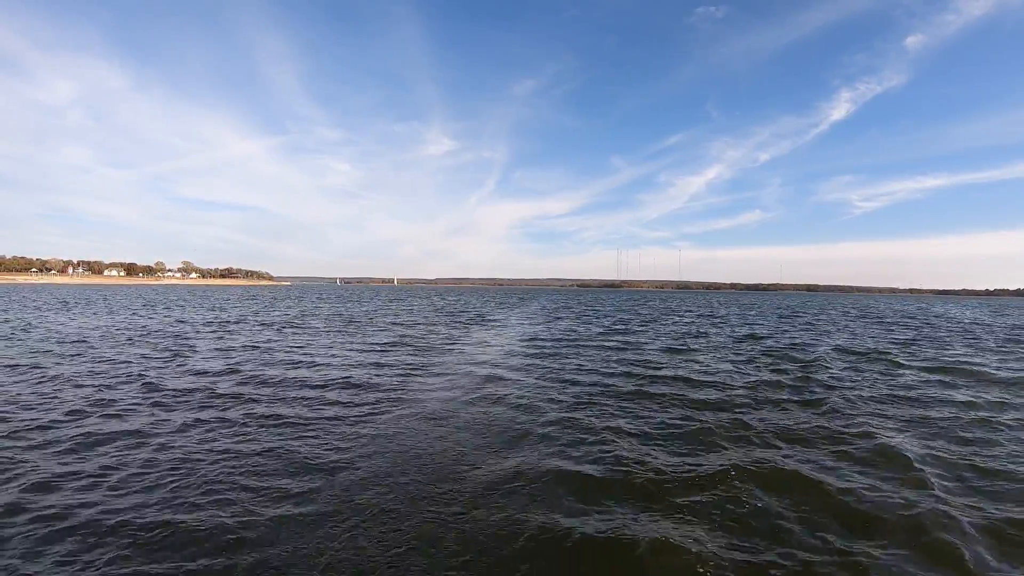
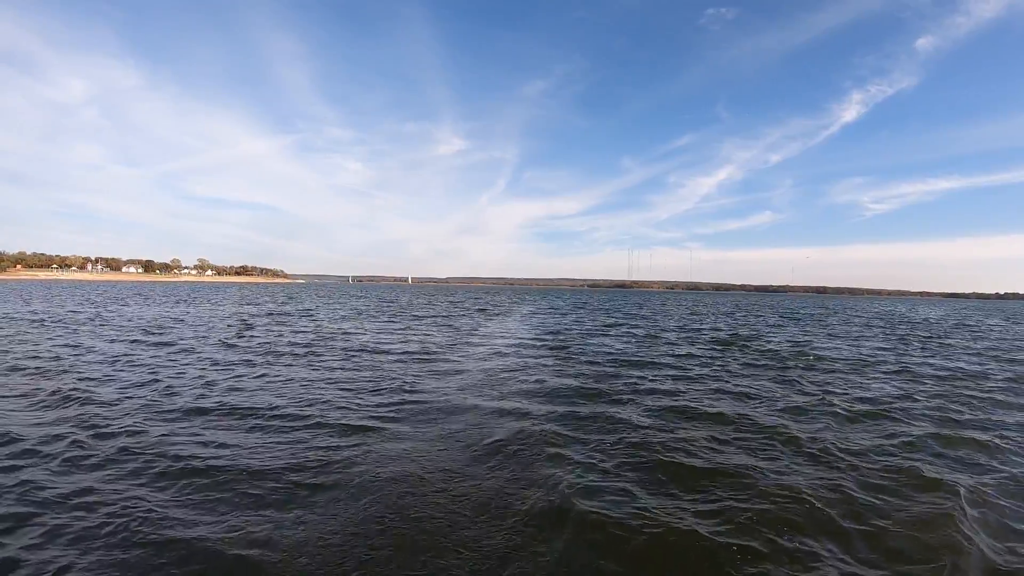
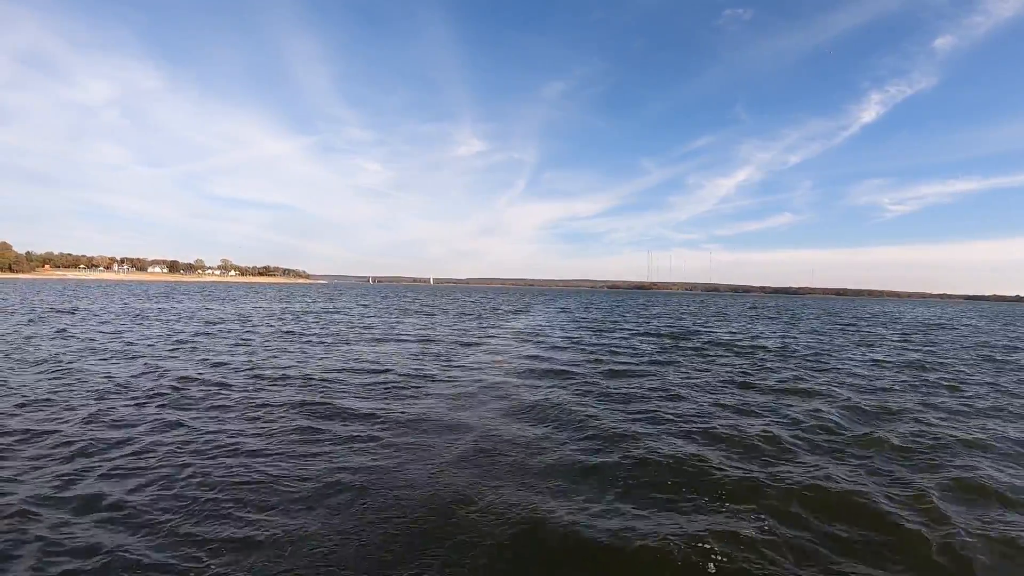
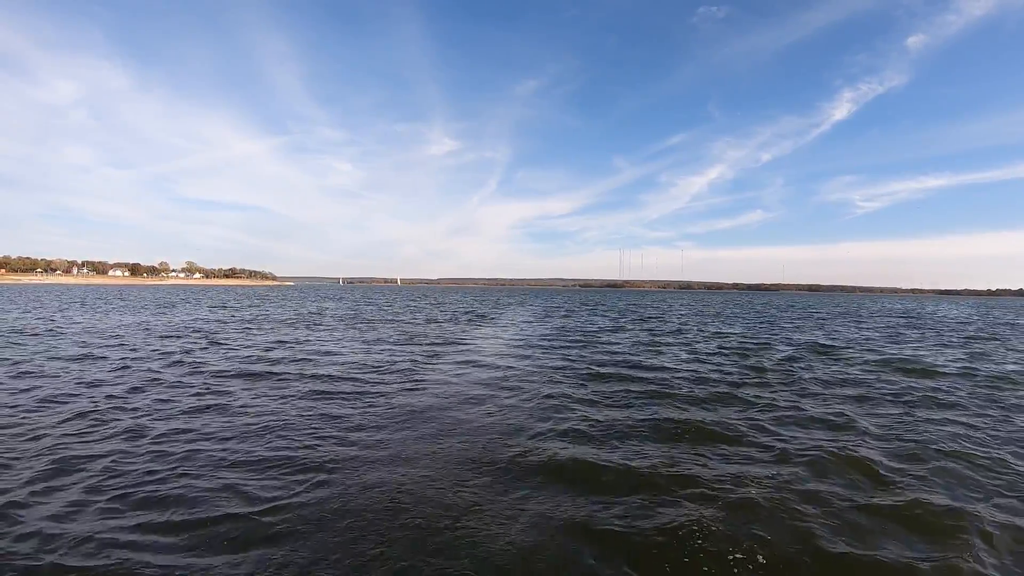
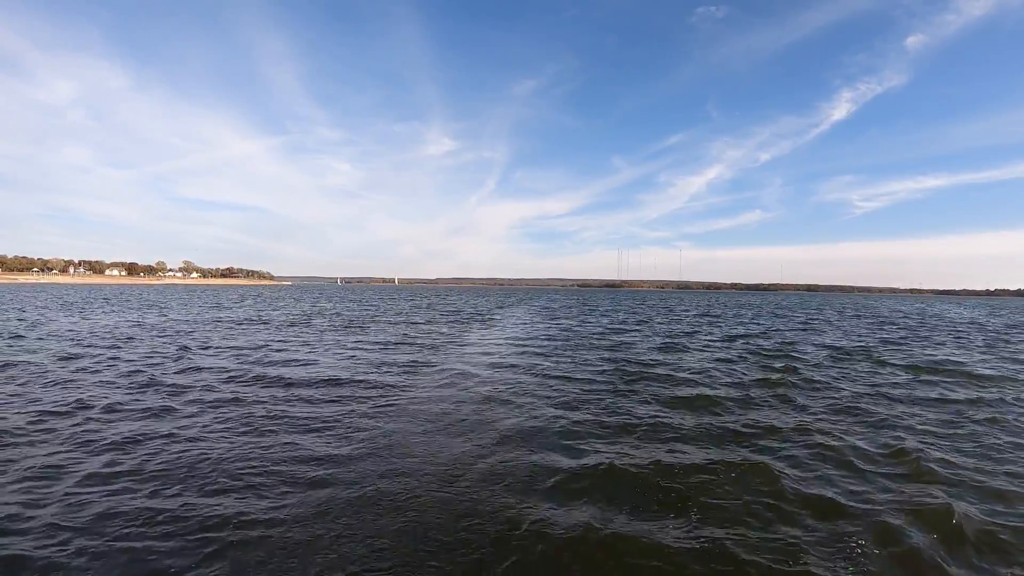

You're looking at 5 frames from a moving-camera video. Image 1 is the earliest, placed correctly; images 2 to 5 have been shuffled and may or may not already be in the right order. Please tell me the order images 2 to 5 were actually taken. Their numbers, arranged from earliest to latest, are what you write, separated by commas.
5, 4, 2, 3
